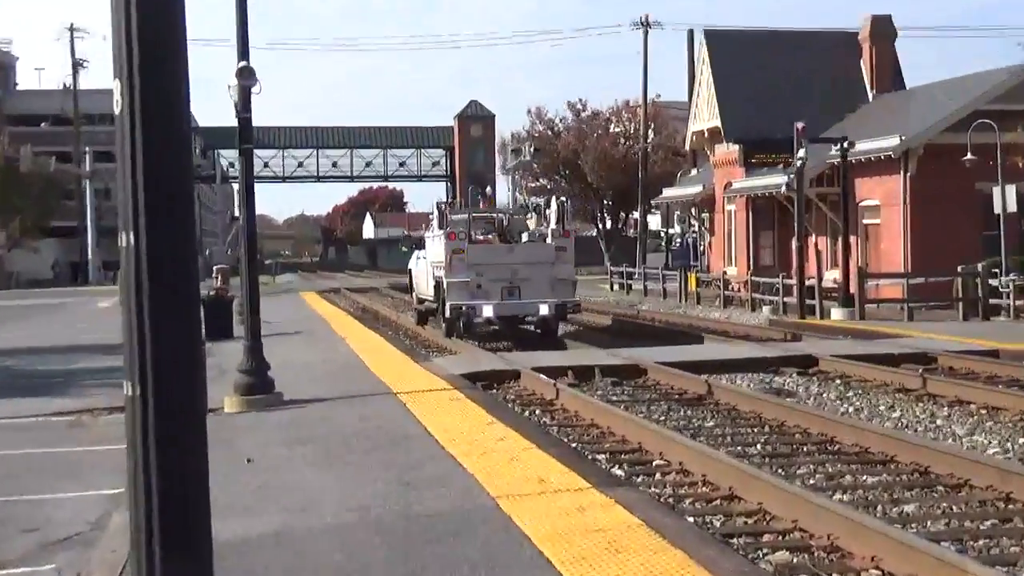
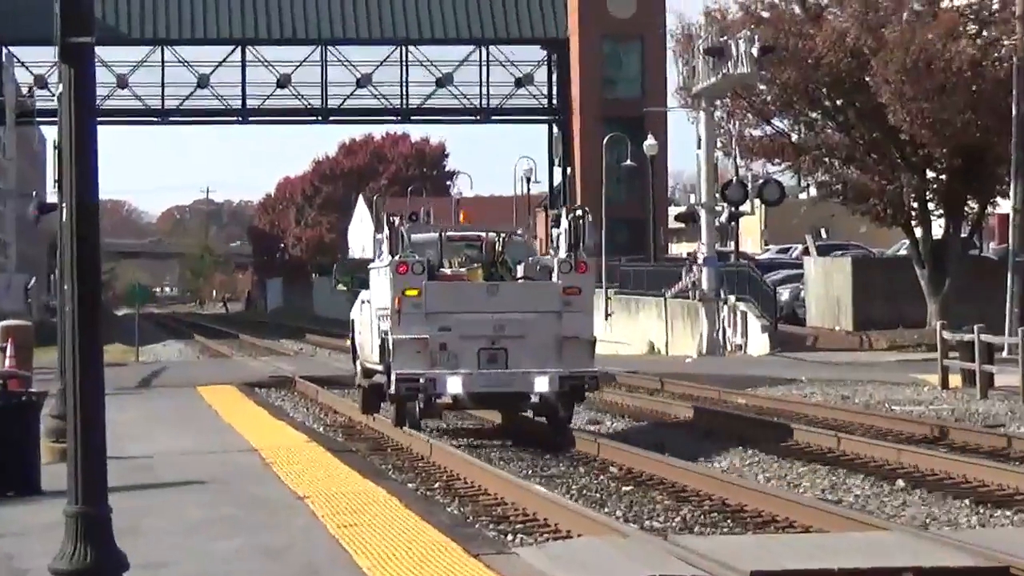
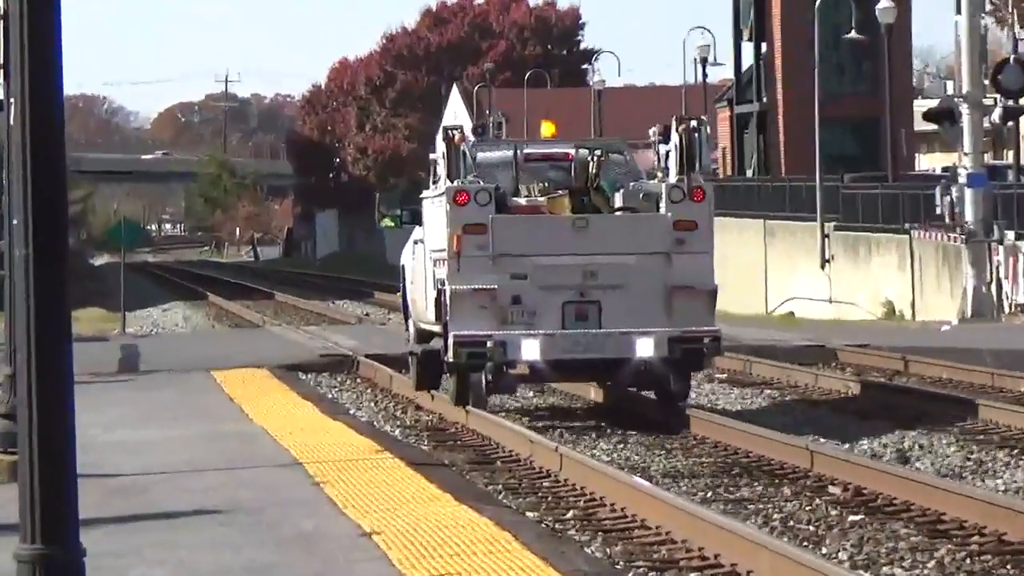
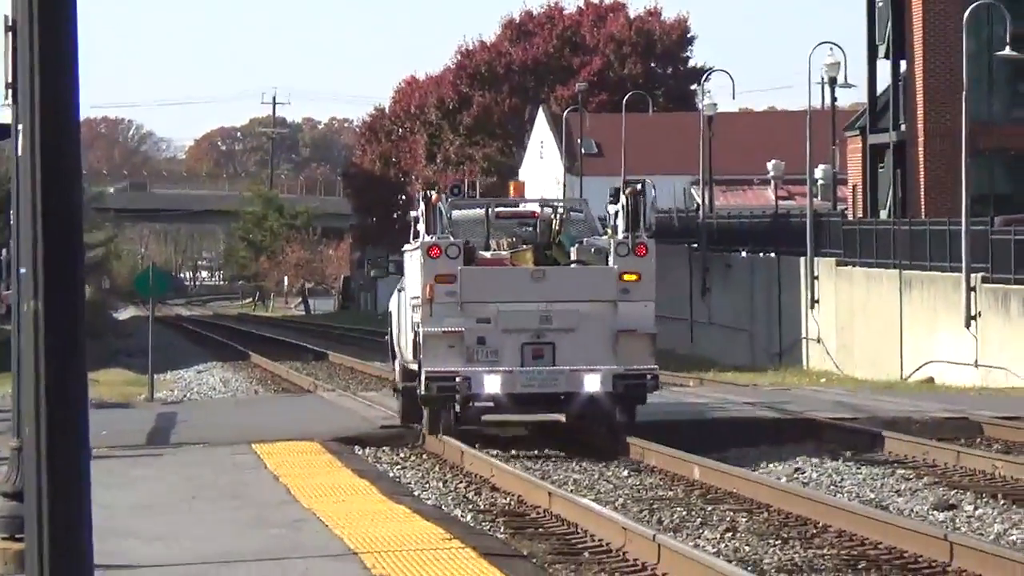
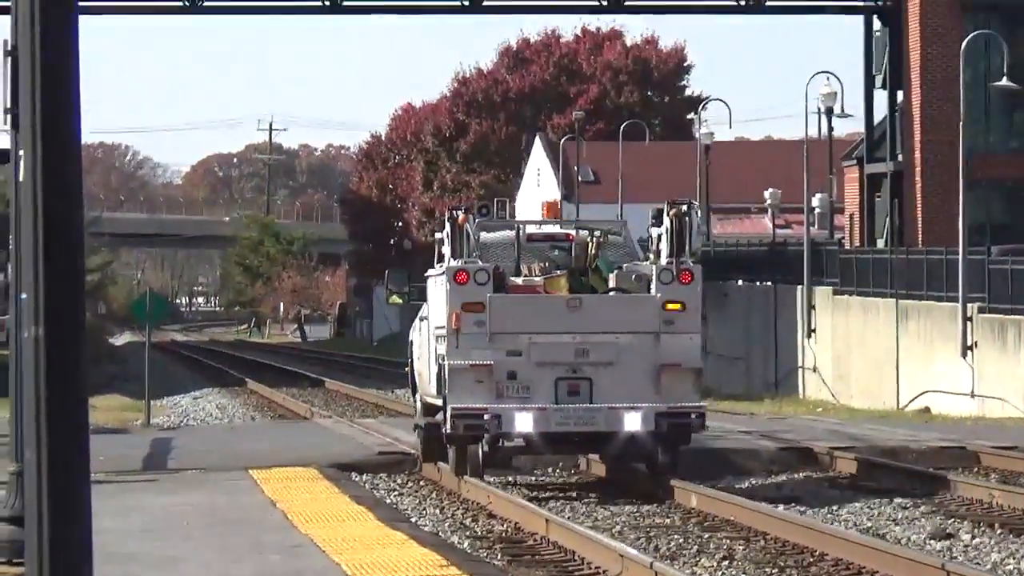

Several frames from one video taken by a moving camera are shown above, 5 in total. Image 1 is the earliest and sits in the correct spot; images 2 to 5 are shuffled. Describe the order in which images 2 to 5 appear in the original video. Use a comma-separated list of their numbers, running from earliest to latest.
2, 3, 5, 4
